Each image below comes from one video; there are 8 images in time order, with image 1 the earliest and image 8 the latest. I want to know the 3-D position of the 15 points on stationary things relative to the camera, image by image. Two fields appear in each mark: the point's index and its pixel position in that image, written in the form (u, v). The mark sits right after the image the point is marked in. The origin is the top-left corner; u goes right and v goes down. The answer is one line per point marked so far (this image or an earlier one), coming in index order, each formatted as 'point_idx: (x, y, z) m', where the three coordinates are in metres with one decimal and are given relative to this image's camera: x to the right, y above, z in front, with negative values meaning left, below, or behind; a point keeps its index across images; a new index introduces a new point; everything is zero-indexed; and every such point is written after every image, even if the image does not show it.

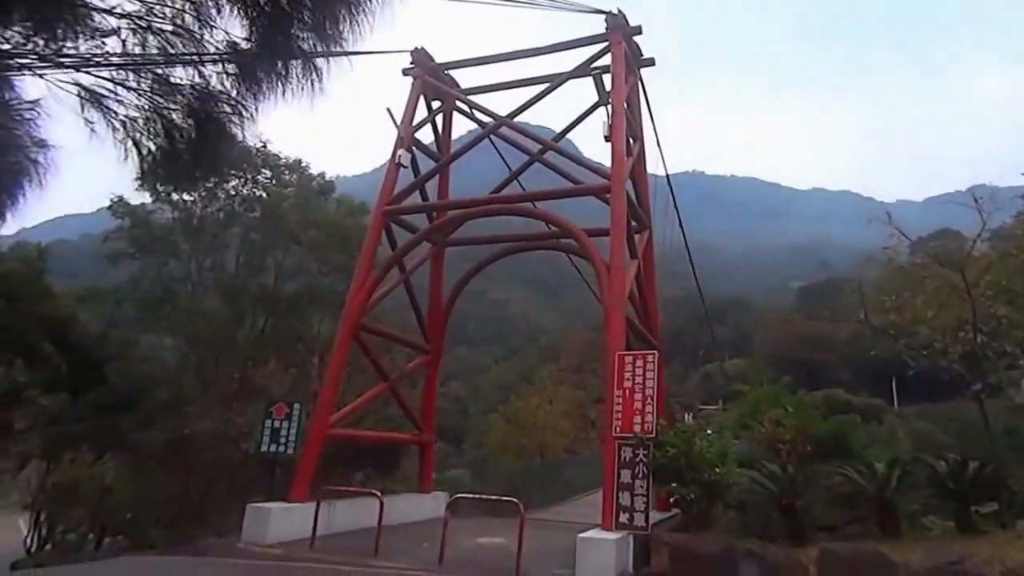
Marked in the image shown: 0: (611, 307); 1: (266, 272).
0: (+1.5, -0.3, +10.1) m
1: (-6.9, +0.3, +17.9) m
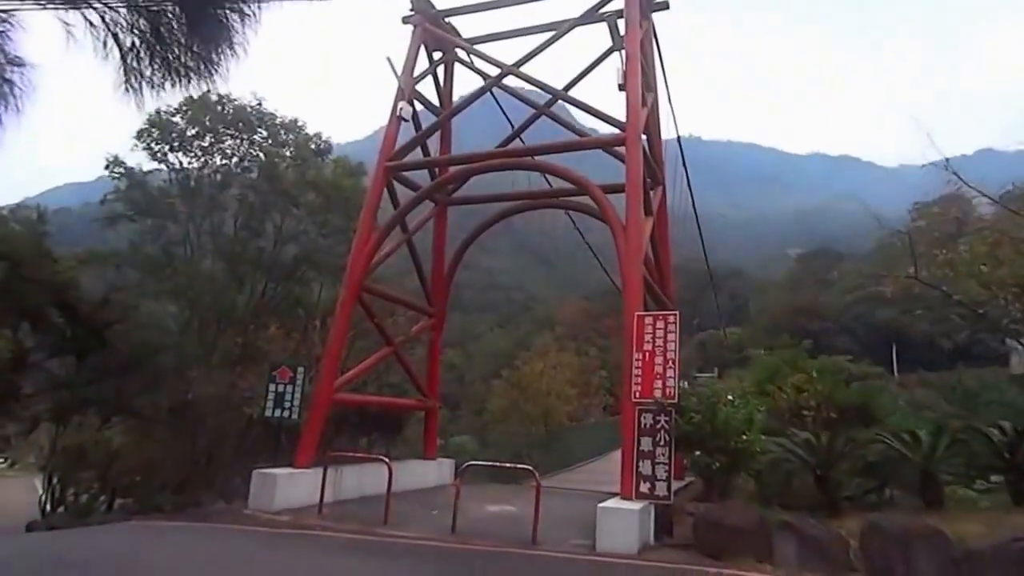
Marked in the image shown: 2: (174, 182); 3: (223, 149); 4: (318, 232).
0: (+1.7, +0.4, +9.6) m
1: (-6.7, +1.4, +17.3) m
2: (-9.0, +2.7, +16.9) m
3: (-7.7, +3.7, +17.0) m
4: (-5.2, +1.4, +17.0) m
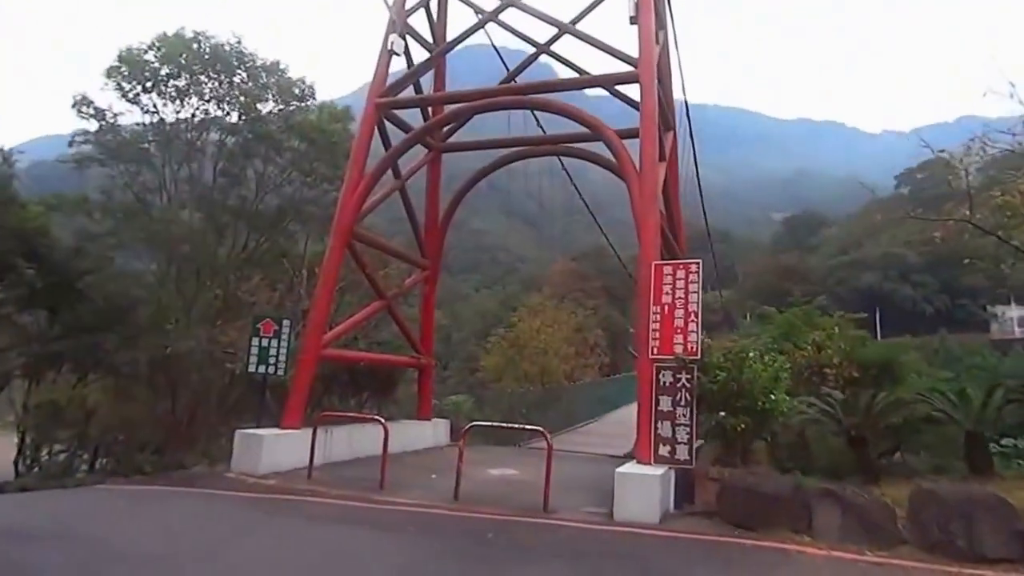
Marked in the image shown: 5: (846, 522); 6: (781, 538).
0: (+1.8, +1.1, +8.8) m
1: (-6.8, +2.6, +16.2) m
2: (-9.0, +4.0, +15.6) m
3: (-7.8, +4.9, +15.7) m
4: (-5.3, +2.7, +16.0) m
5: (+3.3, -2.3, +6.2) m
6: (+2.7, -2.5, +6.2) m
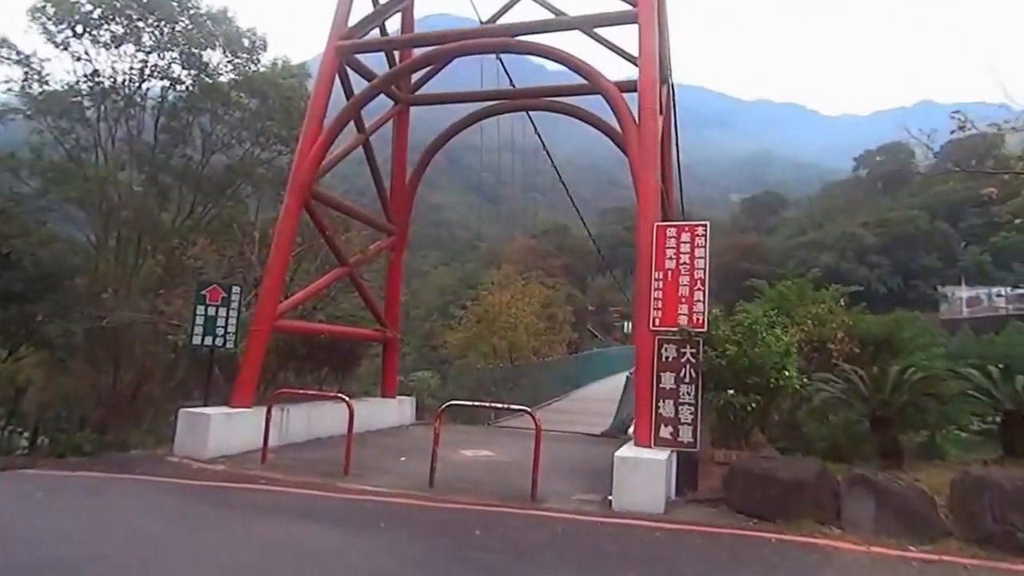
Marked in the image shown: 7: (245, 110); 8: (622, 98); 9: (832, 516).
0: (+1.6, +1.5, +7.9) m
1: (-7.5, +3.4, +14.6) m
2: (-9.6, +4.8, +13.9) m
3: (-8.3, +5.7, +14.1) m
4: (-6.0, +3.5, +14.6) m
5: (+3.2, -2.0, +5.6) m
6: (+2.6, -2.1, +5.6) m
7: (-6.1, +4.0, +14.3) m
8: (+1.5, +2.6, +8.5) m
9: (+2.9, -2.0, +5.7) m
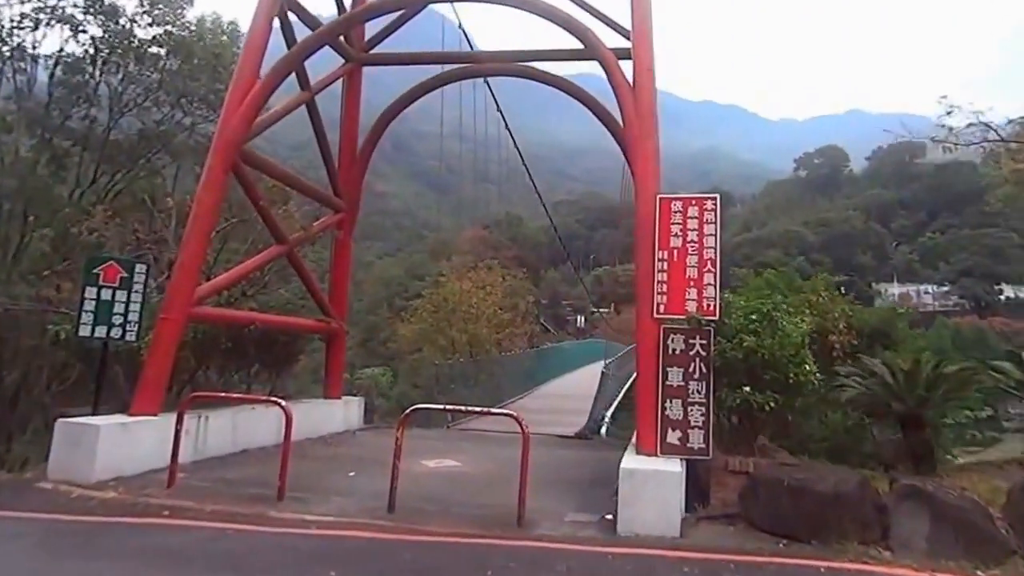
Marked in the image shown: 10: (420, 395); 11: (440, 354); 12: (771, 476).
0: (+1.3, +1.7, +6.8) m
1: (-8.3, +3.7, +12.7) m
2: (-10.4, +5.1, +11.8) m
3: (-9.1, +6.0, +12.0) m
4: (-6.8, +3.7, +12.7) m
5: (+3.1, -1.8, +4.6) m
6: (+2.5, -1.9, +4.5) m
7: (-6.9, +4.3, +12.5) m
8: (+1.1, +2.8, +7.4) m
9: (+2.8, -1.9, +4.7) m
10: (-2.1, -2.5, +14.7) m
11: (-2.3, -2.0, +19.3) m
12: (+2.1, -1.5, +5.1) m
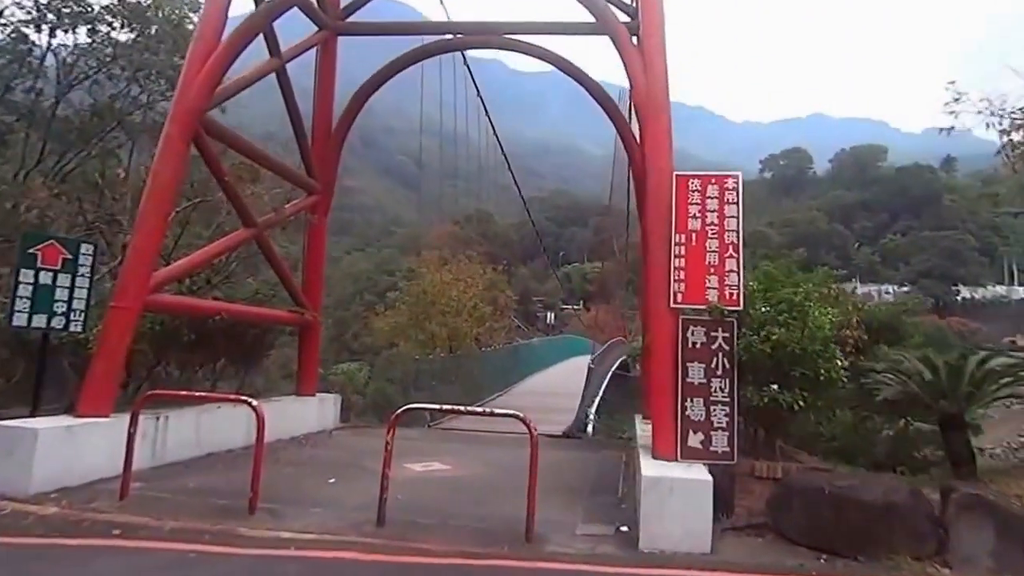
0: (+1.4, +1.8, +6.2) m
1: (-8.6, +4.0, +11.6) m
2: (-10.6, +5.3, +10.6) m
3: (-9.3, +6.2, +10.9) m
4: (-7.1, +3.9, +11.7) m
5: (+3.2, -1.7, +4.2) m
6: (+2.6, -1.9, +4.1) m
7: (-7.1, +4.5, +11.5) m
8: (+1.1, +2.9, +6.8) m
9: (+2.8, -1.8, +4.3) m
10: (-2.5, -2.3, +14.0) m
11: (-2.9, -1.8, +18.6) m
12: (+2.2, -1.4, +4.6) m
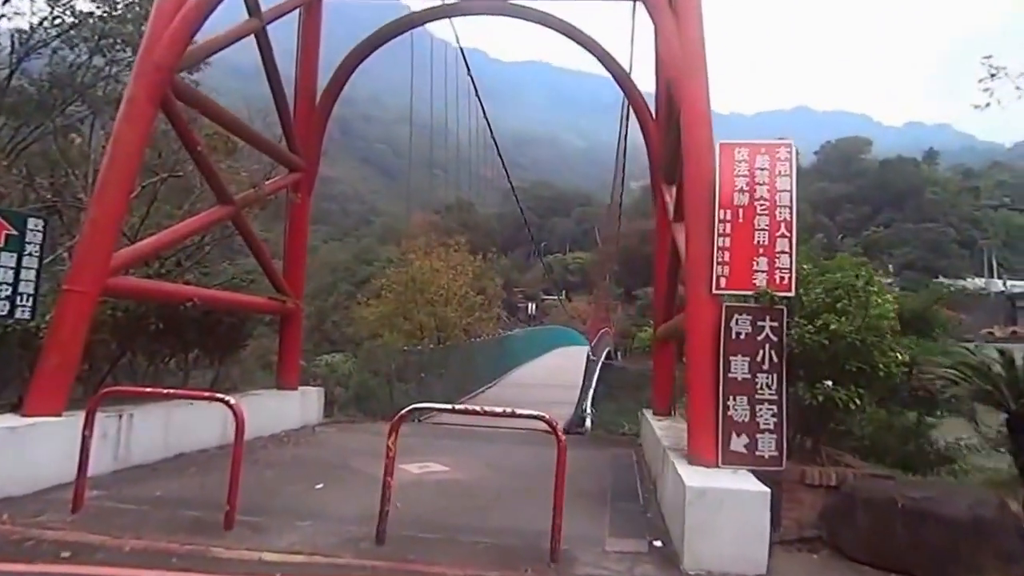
0: (+1.5, +2.0, +5.6) m
1: (-8.6, +4.2, +10.6) m
2: (-10.5, +5.6, +9.5) m
3: (-9.3, +6.5, +9.8) m
4: (-7.1, +4.2, +10.8) m
5: (+3.4, -1.6, +3.7) m
6: (+2.7, -1.8, +3.5) m
7: (-7.2, +4.8, +10.5) m
8: (+1.2, +3.1, +6.2) m
9: (+3.0, -1.7, +3.7) m
10: (-2.7, -2.0, +13.2) m
11: (-3.3, -1.5, +17.8) m
12: (+2.3, -1.3, +4.0) m
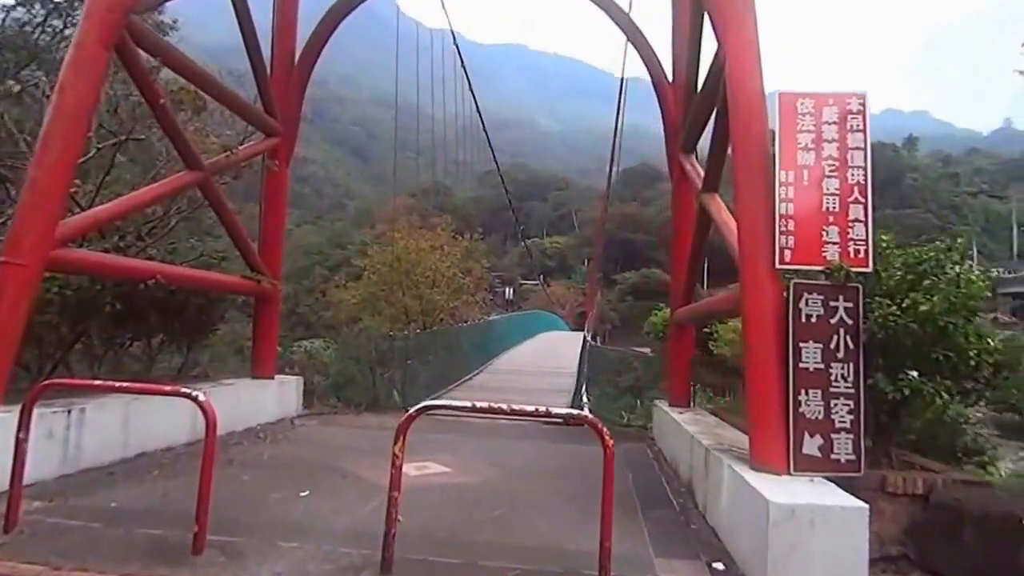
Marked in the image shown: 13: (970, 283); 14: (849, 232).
0: (+1.6, +2.1, +4.8) m
1: (-8.6, +4.6, +9.3) m
2: (-10.5, +5.9, +8.1) m
3: (-9.3, +6.8, +8.5) m
4: (-7.1, +4.6, +9.6) m
5: (+3.6, -1.5, +3.0) m
6: (+3.0, -1.6, +2.9) m
7: (-7.2, +5.1, +9.3) m
8: (+1.4, +3.3, +5.4) m
9: (+3.2, -1.5, +3.1) m
10: (-2.9, -1.6, +12.4) m
11: (-3.6, -1.0, +16.9) m
12: (+2.6, -1.2, +3.4) m
13: (+3.1, 0.0, +4.6) m
14: (+2.2, +0.4, +4.1) m
